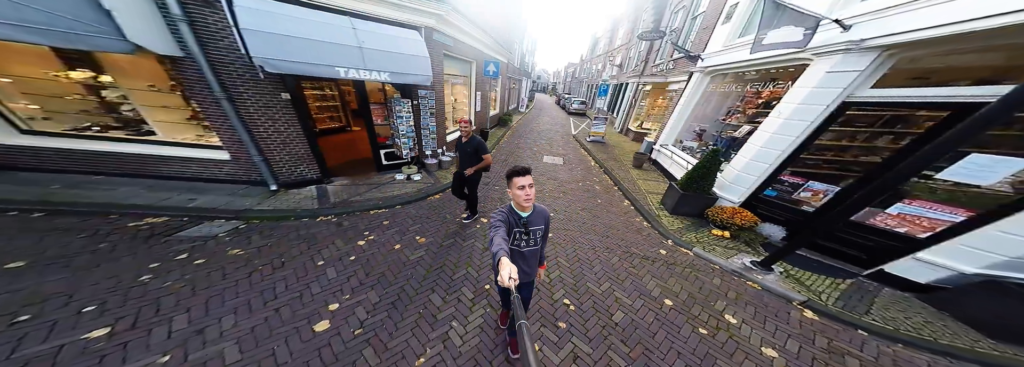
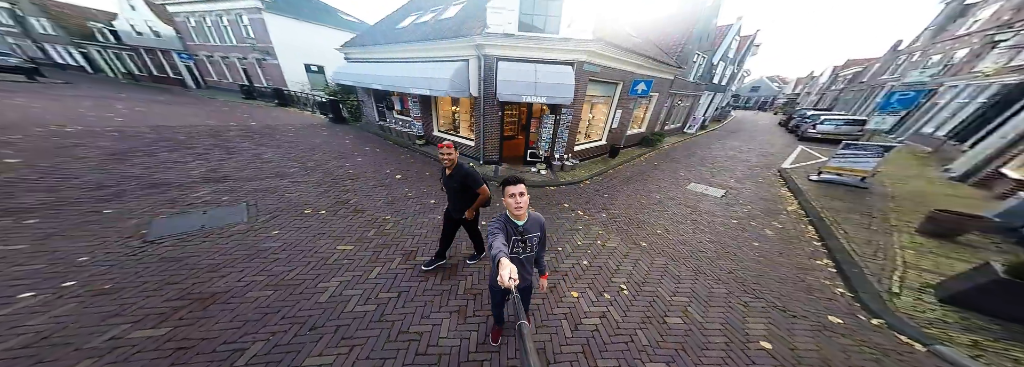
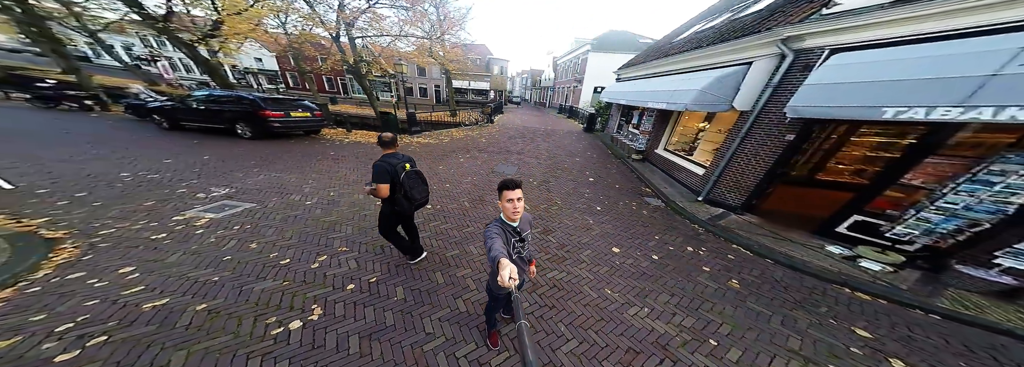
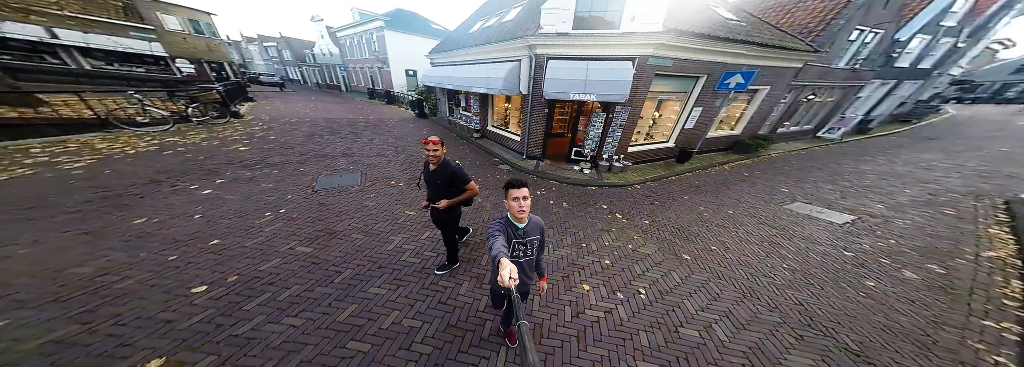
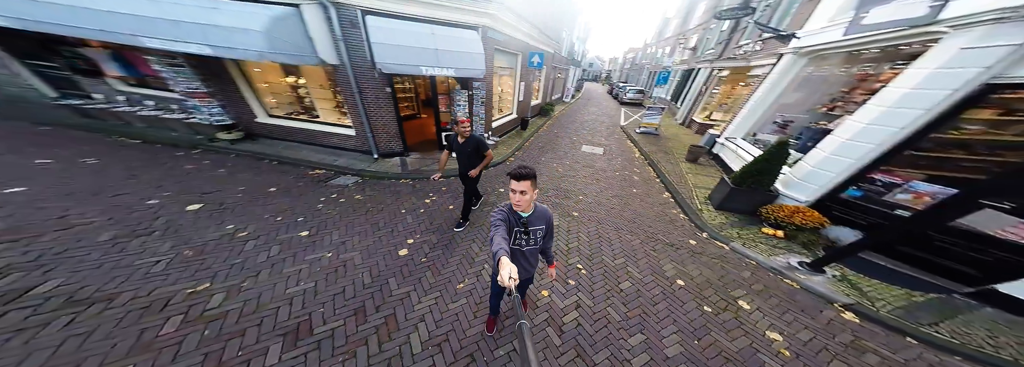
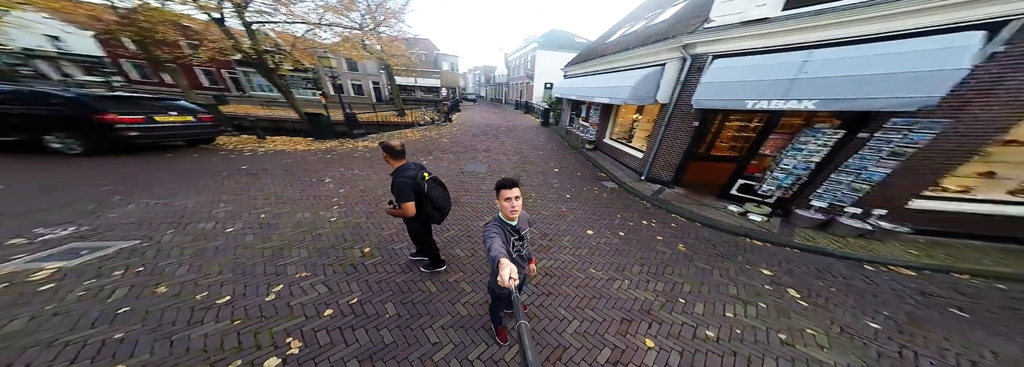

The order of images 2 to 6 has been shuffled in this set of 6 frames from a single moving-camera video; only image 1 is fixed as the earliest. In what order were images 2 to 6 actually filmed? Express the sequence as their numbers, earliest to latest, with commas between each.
5, 2, 4, 6, 3
